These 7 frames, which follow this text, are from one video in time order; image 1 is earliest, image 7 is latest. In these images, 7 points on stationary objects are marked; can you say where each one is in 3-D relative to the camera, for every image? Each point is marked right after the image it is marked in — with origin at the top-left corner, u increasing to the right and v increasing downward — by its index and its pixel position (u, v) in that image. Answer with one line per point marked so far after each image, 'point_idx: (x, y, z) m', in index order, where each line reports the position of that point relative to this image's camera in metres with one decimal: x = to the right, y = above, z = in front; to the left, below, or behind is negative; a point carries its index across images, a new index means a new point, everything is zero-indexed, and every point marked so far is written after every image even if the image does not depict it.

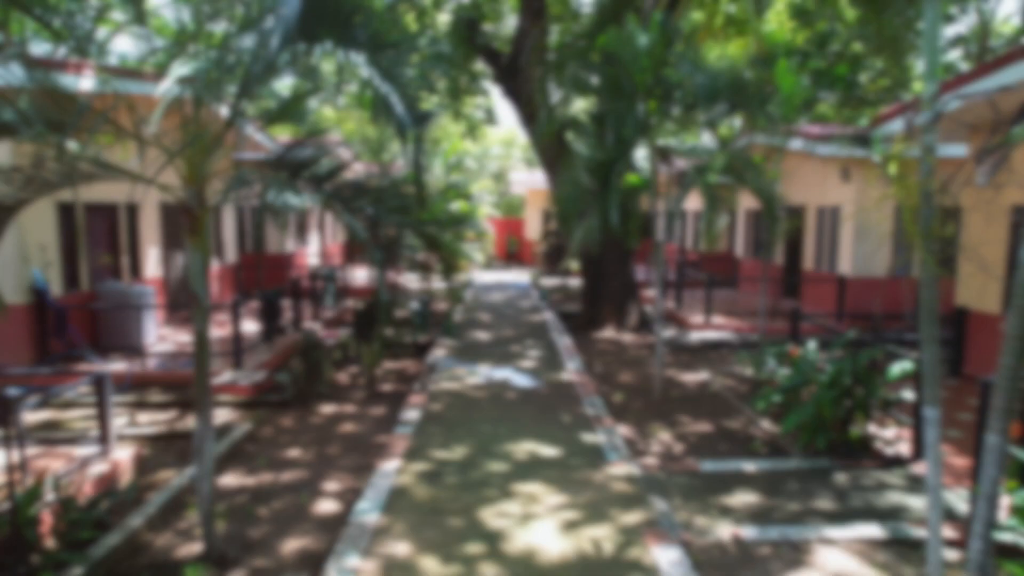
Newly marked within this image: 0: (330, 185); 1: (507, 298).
0: (-1.2, +0.7, +4.1) m
1: (-0.1, -0.3, +13.7) m
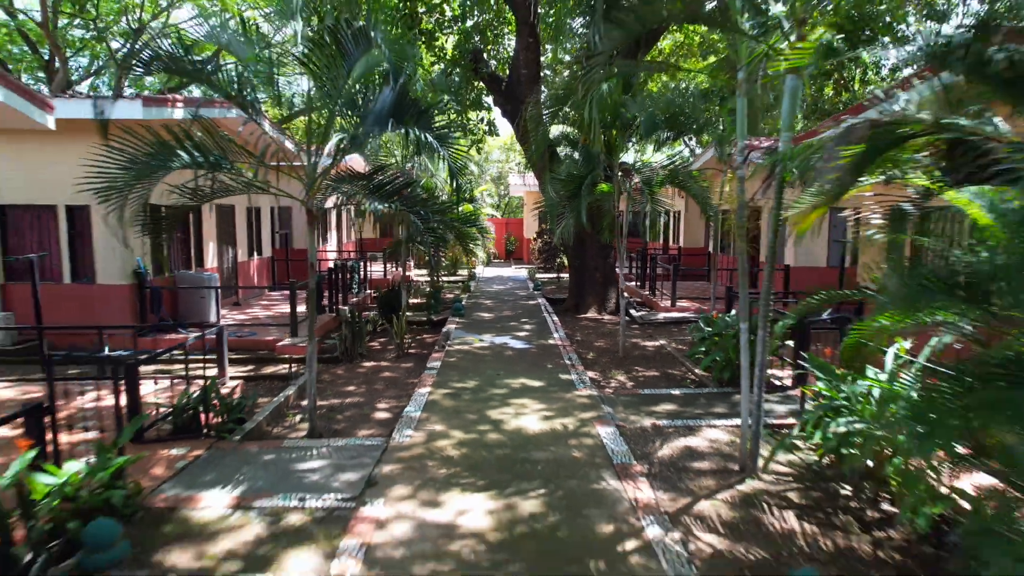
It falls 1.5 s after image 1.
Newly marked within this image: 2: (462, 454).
0: (-1.2, +0.9, +6.1) m
1: (-0.2, 0.0, +15.6) m
2: (-0.4, -1.4, +4.8) m
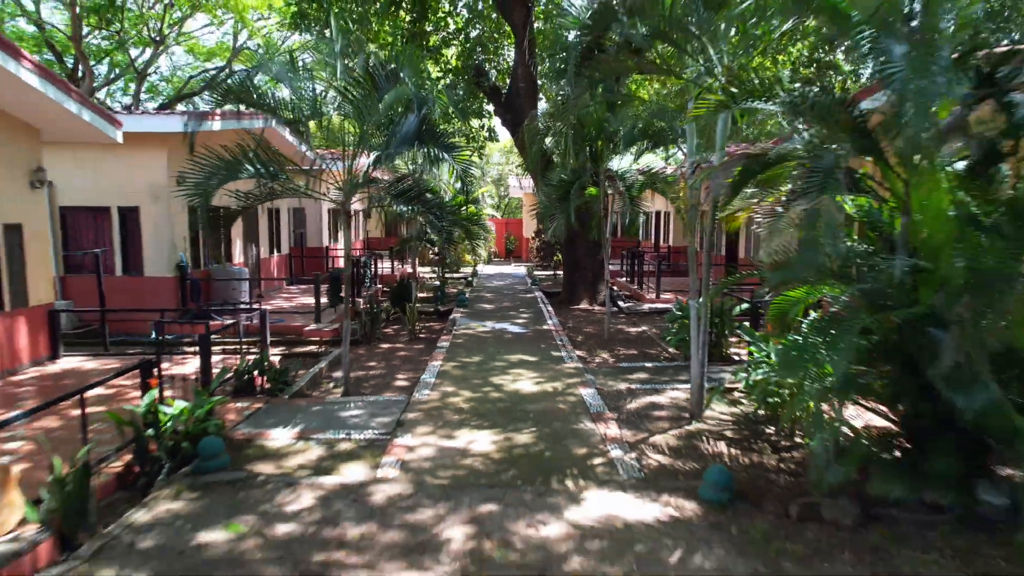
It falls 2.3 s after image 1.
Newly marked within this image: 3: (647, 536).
0: (-1.2, +1.1, +7.2) m
1: (-0.2, +0.1, +16.8) m
2: (-0.4, -1.2, +5.9) m
3: (+0.8, -1.5, +3.5) m
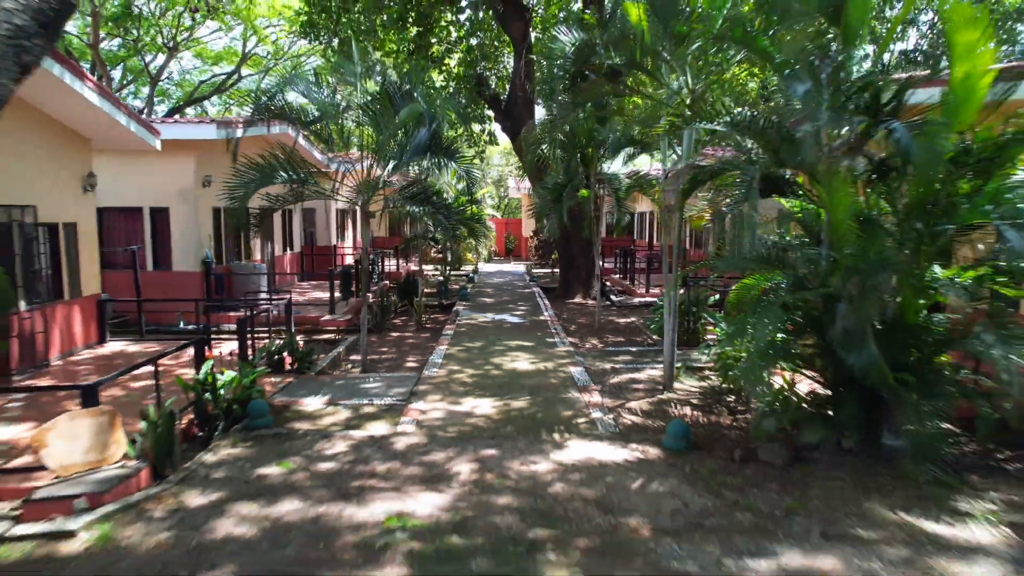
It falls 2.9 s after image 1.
0: (-1.2, +1.2, +8.1) m
1: (-0.2, +0.2, +17.7) m
2: (-0.4, -1.1, +6.8) m
3: (+0.8, -1.4, +4.4) m
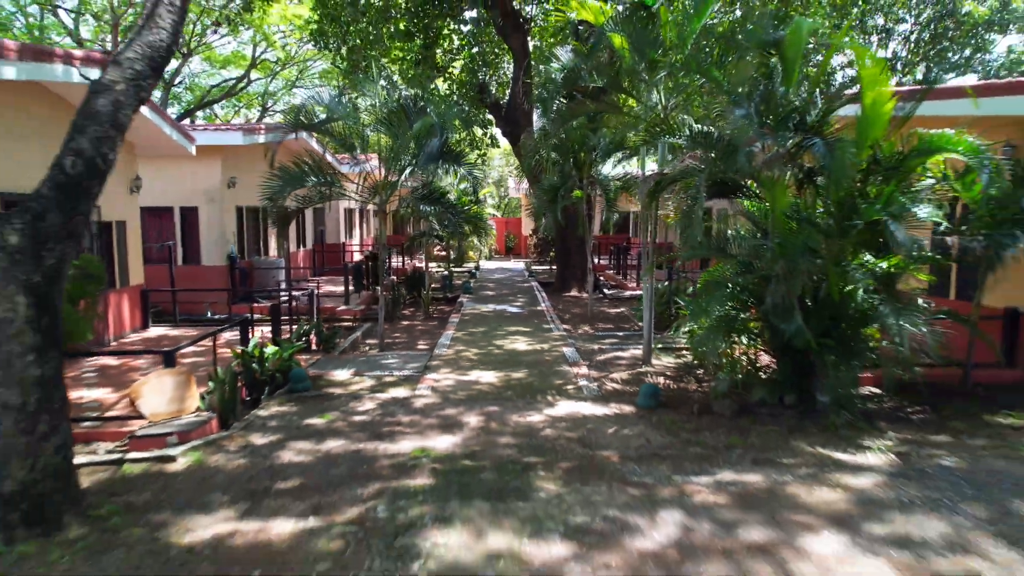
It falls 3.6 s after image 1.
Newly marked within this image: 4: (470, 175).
0: (-1.2, +1.3, +9.1) m
1: (-0.2, +0.4, +18.7) m
2: (-0.4, -0.9, +7.9) m
3: (+0.8, -1.3, +5.4) m
4: (-0.7, +1.9, +9.5) m
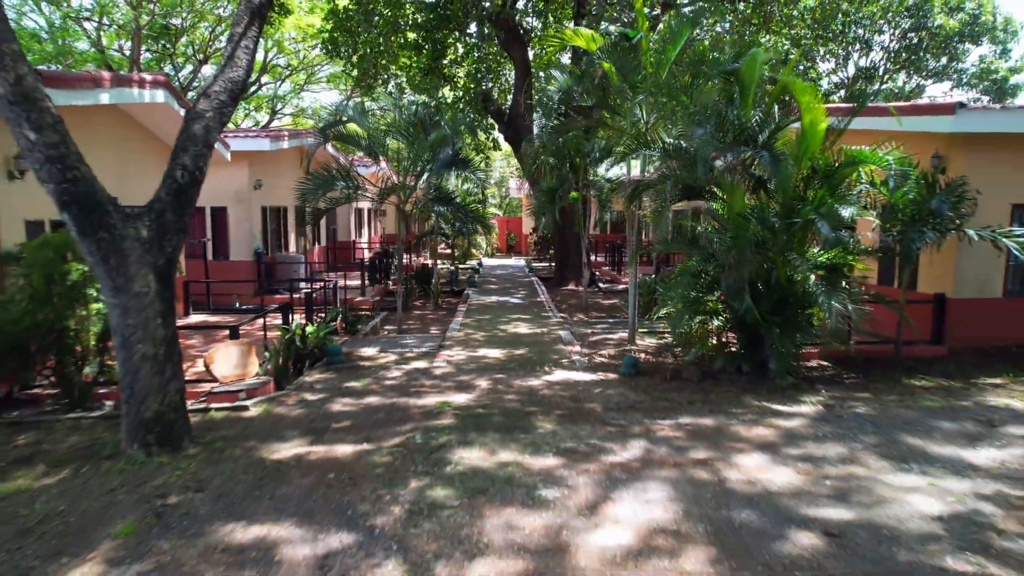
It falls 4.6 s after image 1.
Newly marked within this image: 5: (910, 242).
0: (-1.2, +1.5, +10.3) m
1: (-0.2, +0.5, +19.9) m
2: (-0.4, -0.8, +9.0) m
3: (+0.8, -1.1, +6.6) m
4: (-0.7, +2.0, +10.6) m
5: (+4.3, +0.5, +6.2) m
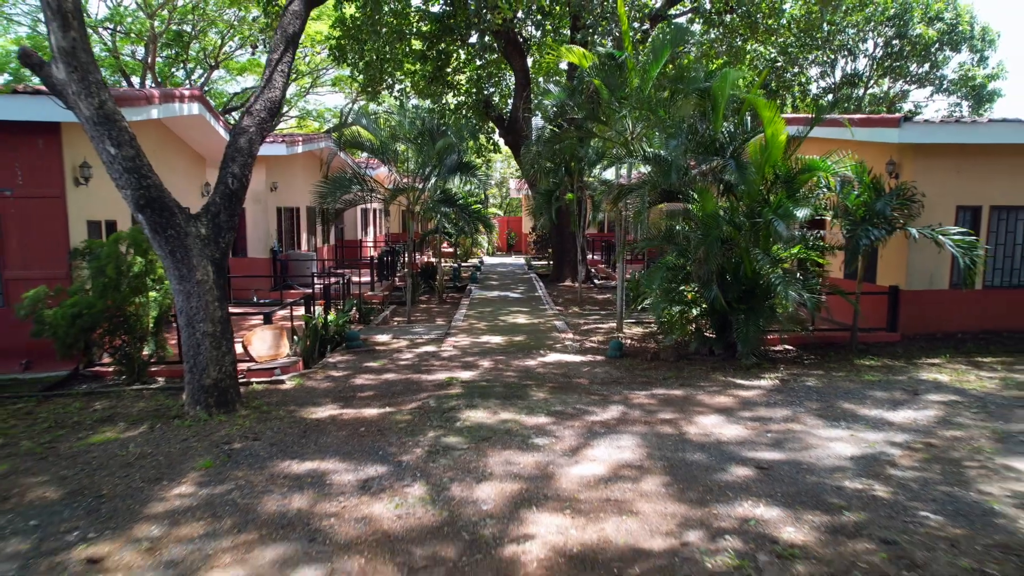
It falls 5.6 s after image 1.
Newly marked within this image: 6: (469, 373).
0: (-1.2, +1.6, +11.2) m
1: (-0.2, +0.6, +20.8) m
2: (-0.4, -0.7, +9.9) m
3: (+0.8, -1.0, +7.5) m
4: (-0.7, +2.1, +11.5) m
5: (+4.3, +0.6, +7.1) m
6: (-0.5, -1.0, +7.0) m
